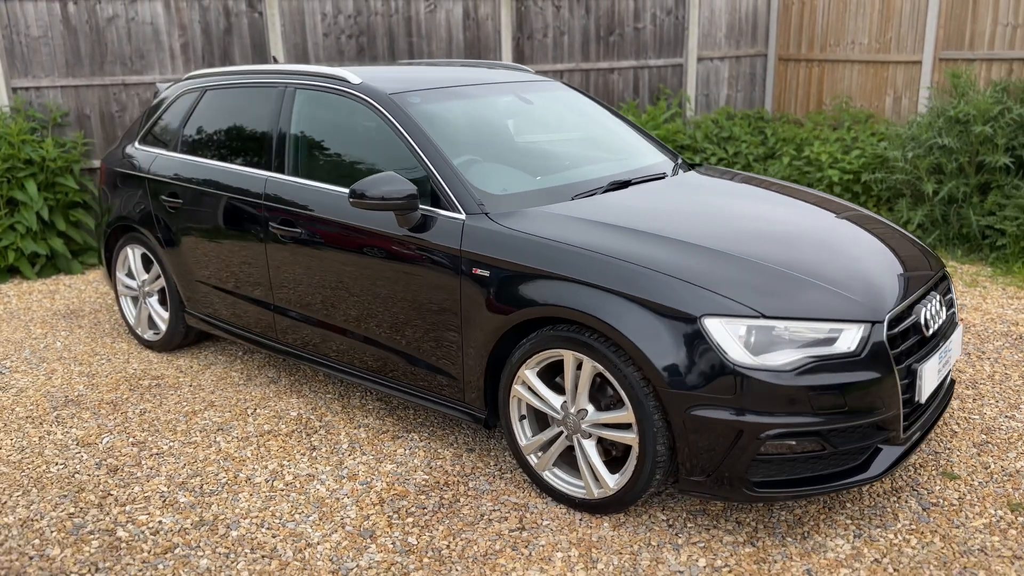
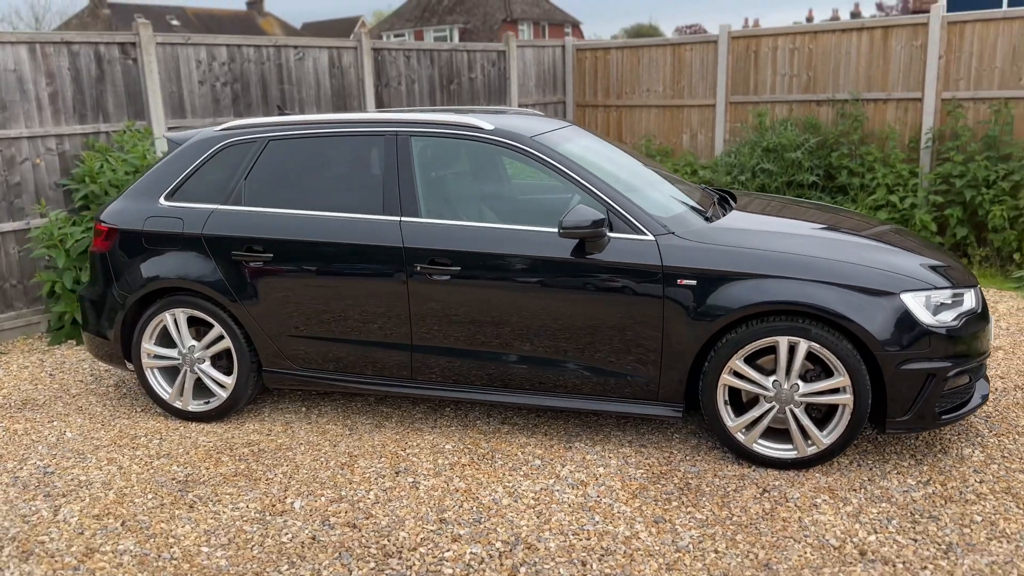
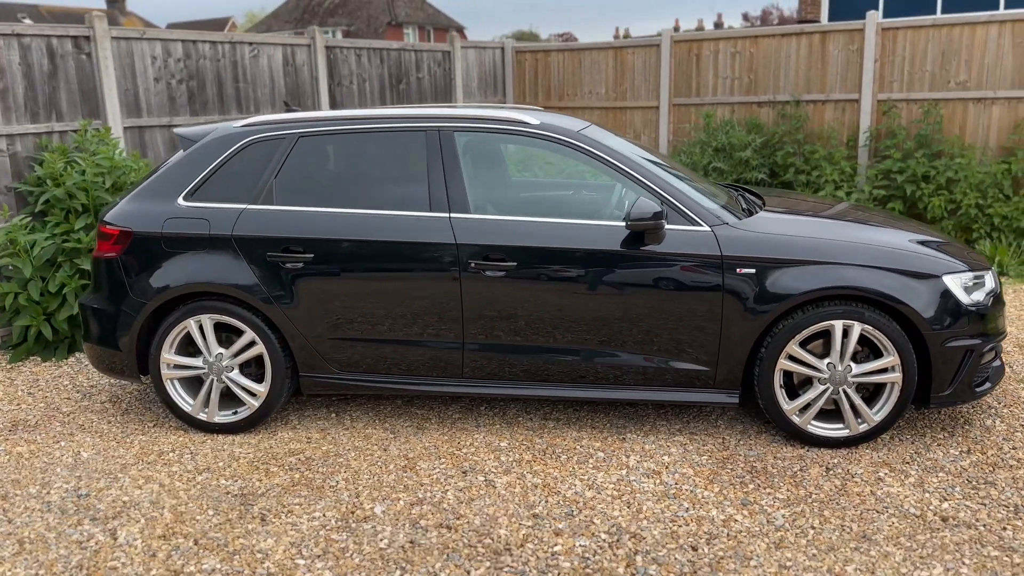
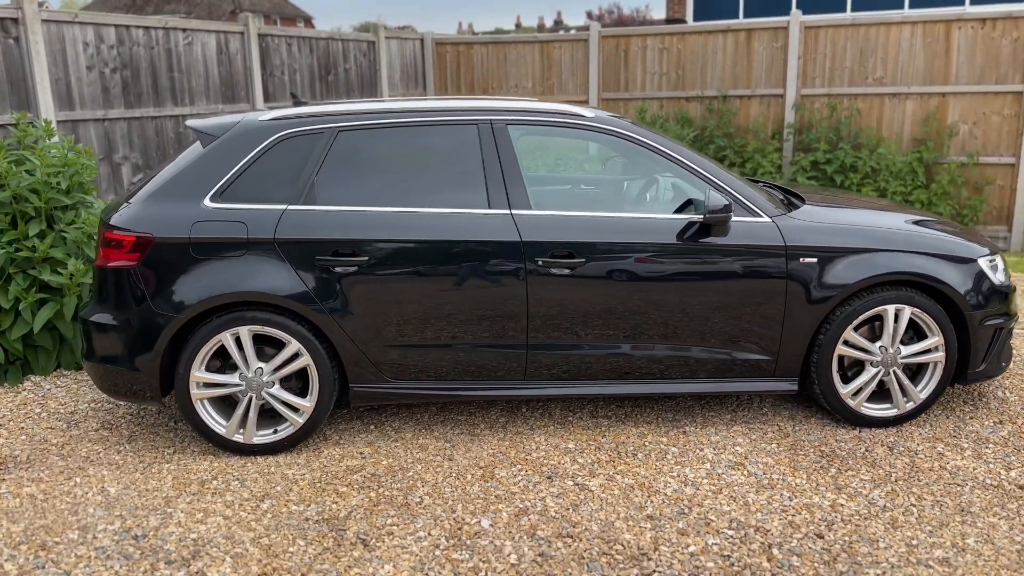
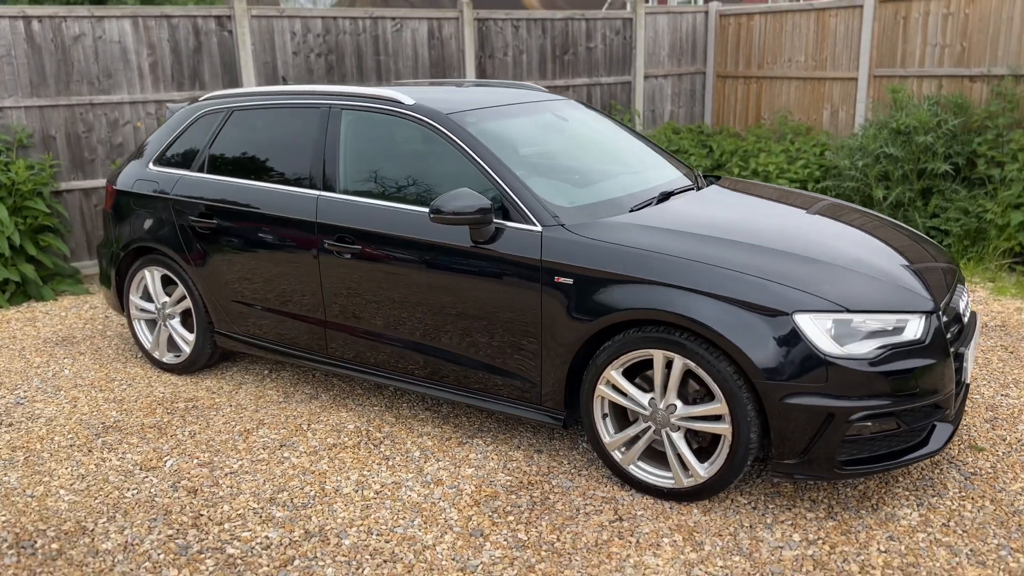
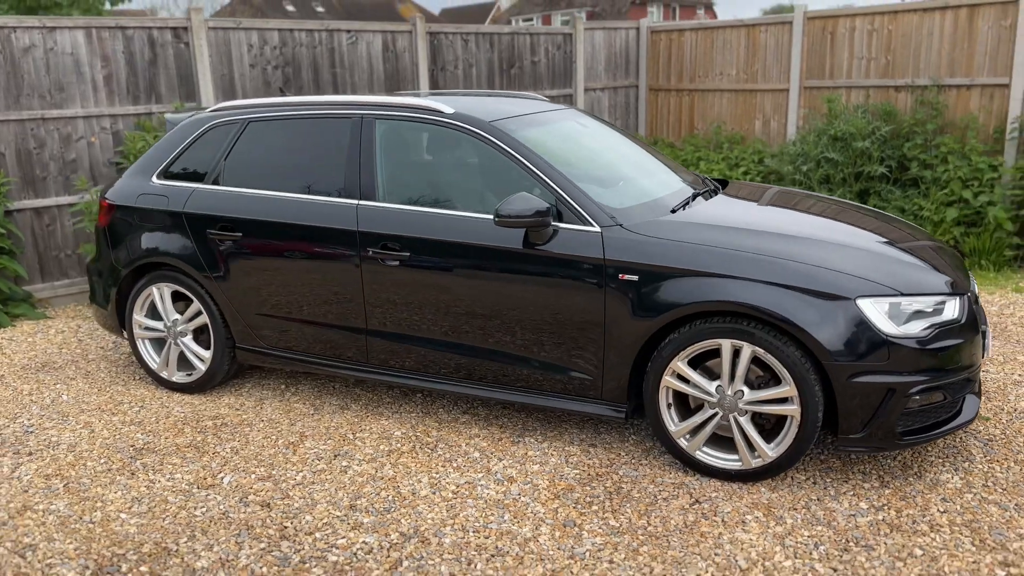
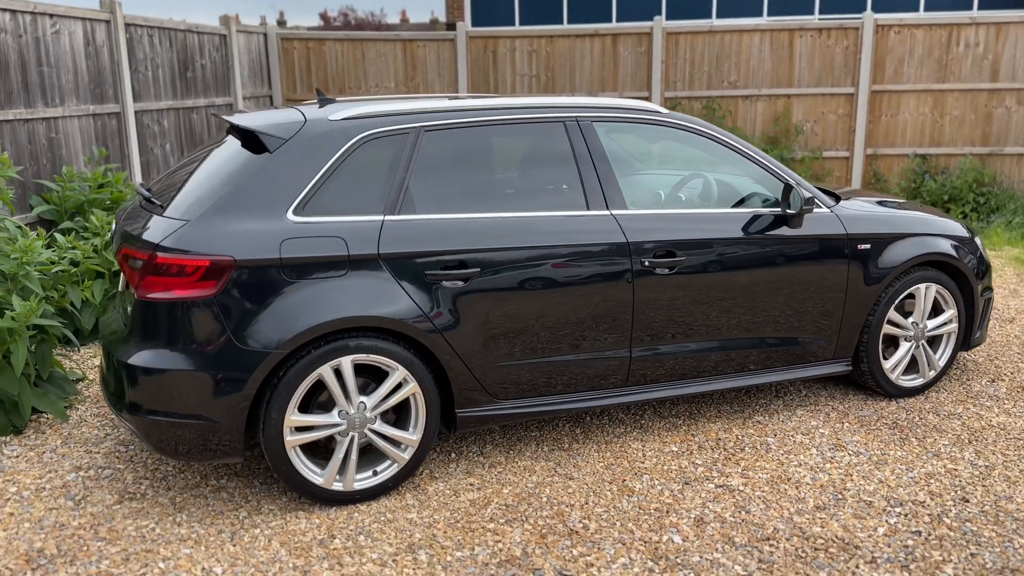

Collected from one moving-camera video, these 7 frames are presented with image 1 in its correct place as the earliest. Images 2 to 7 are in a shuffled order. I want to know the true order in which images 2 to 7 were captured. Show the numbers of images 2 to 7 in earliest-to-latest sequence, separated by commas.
5, 6, 2, 3, 4, 7
